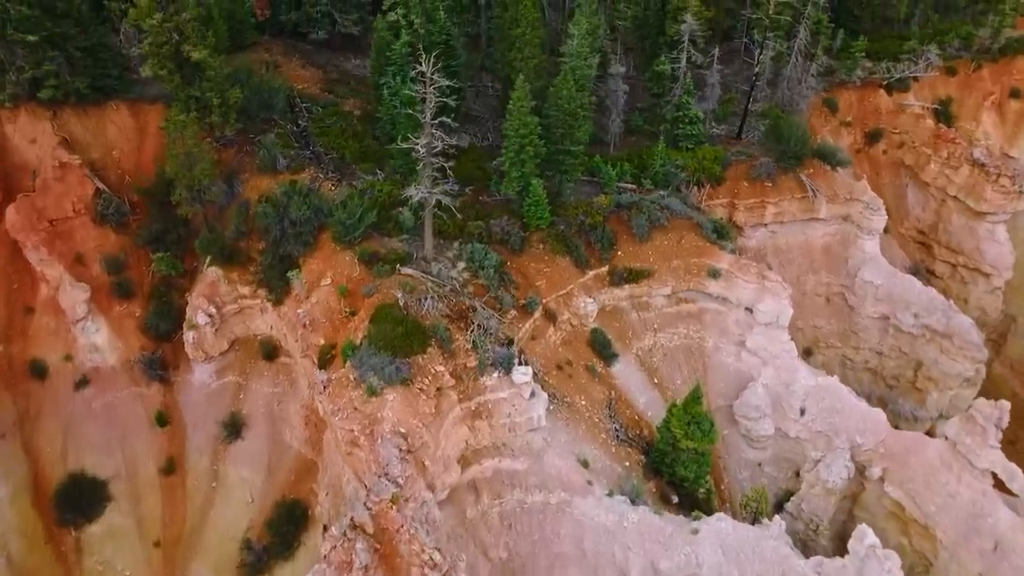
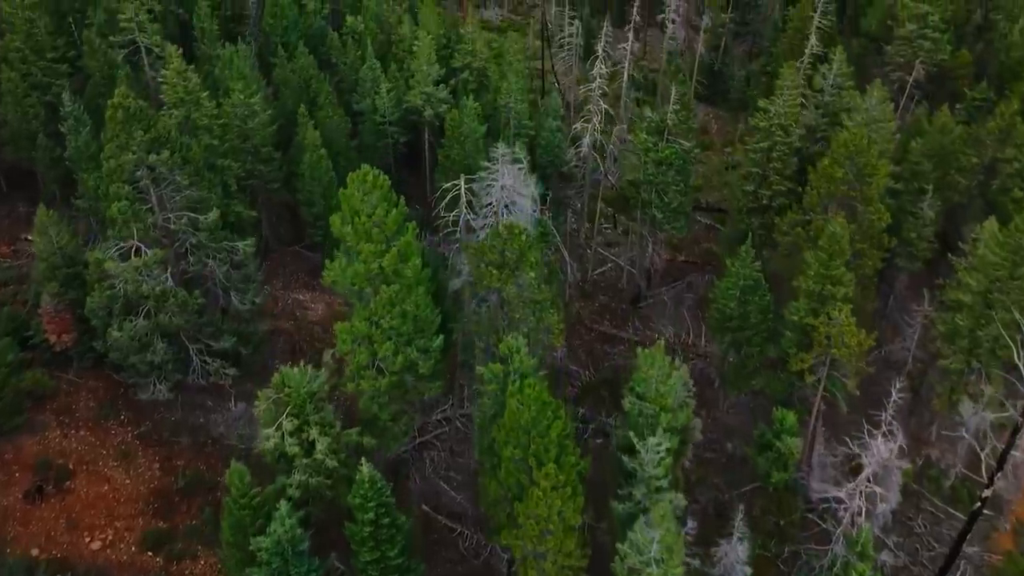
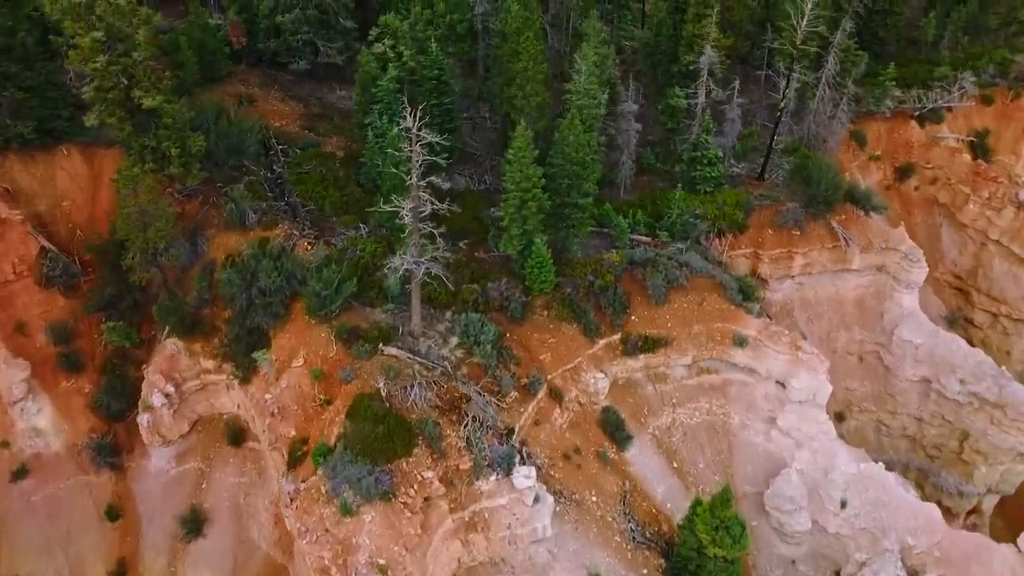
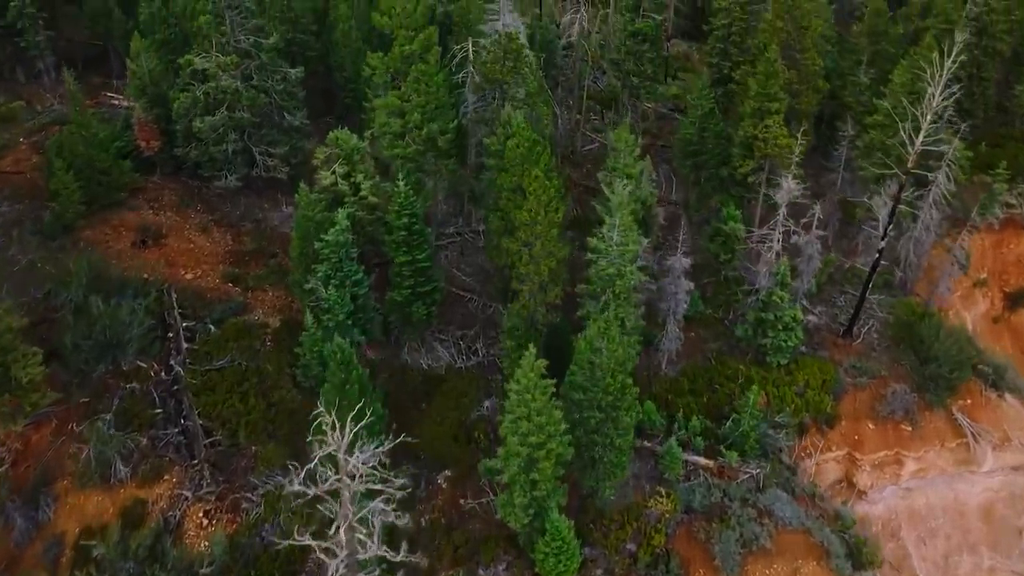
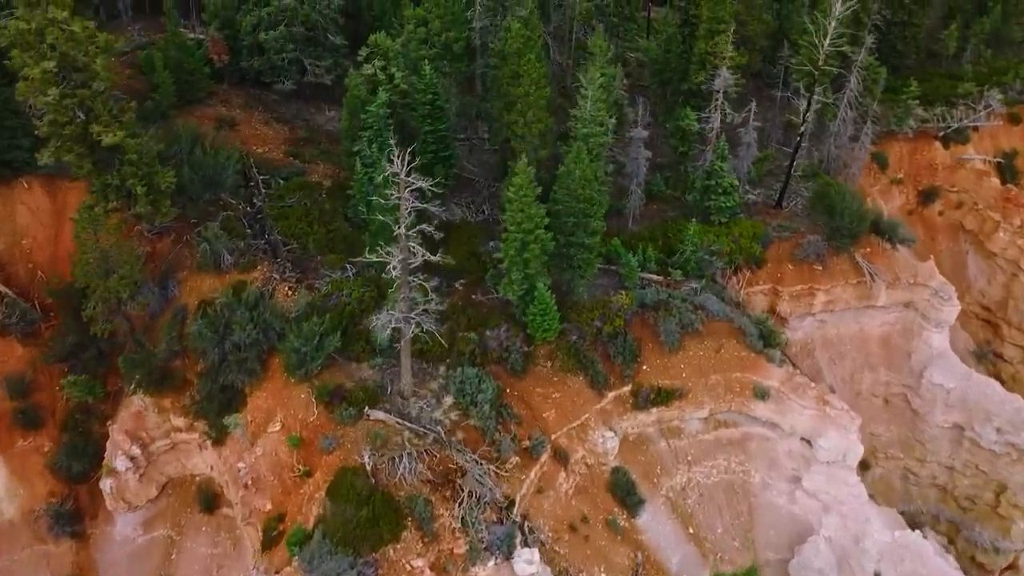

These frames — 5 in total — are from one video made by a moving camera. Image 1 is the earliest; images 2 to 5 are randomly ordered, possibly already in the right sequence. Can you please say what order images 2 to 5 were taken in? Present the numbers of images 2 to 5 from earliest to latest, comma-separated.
3, 5, 4, 2
